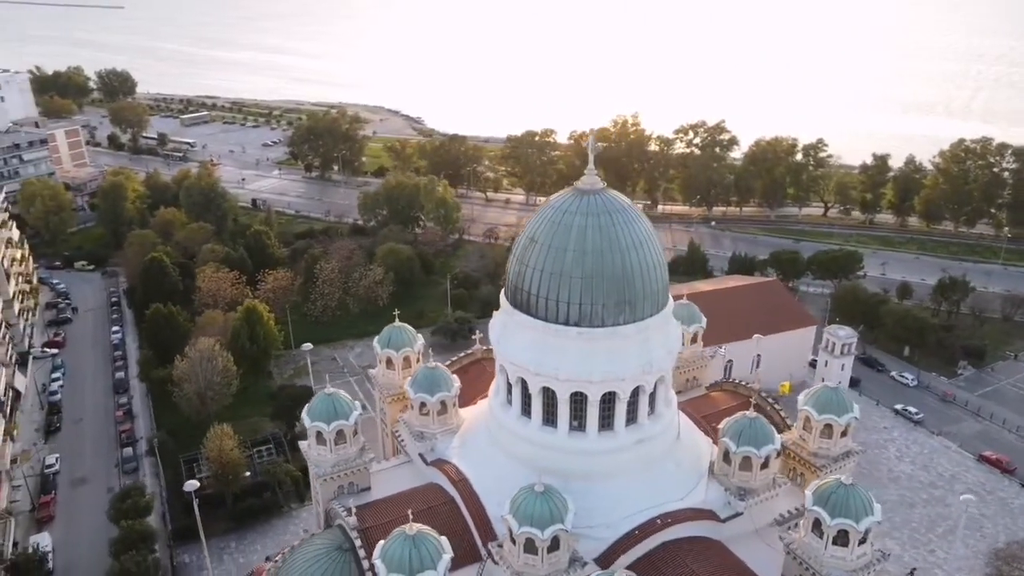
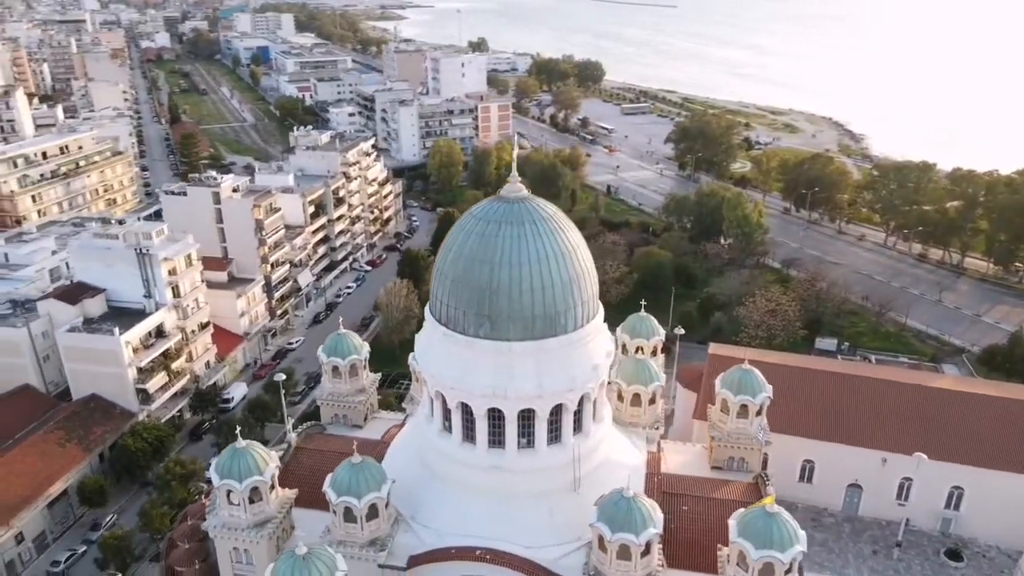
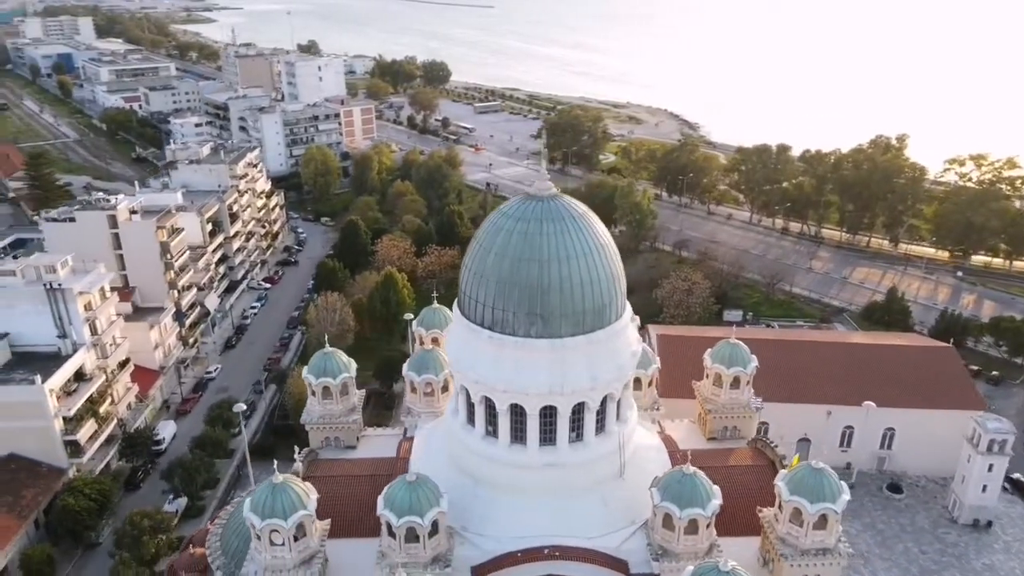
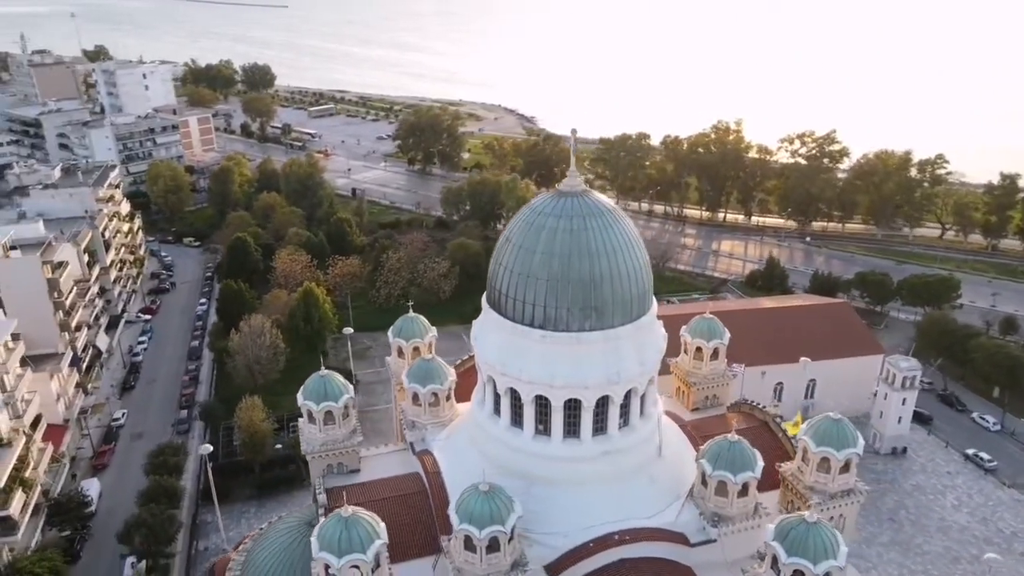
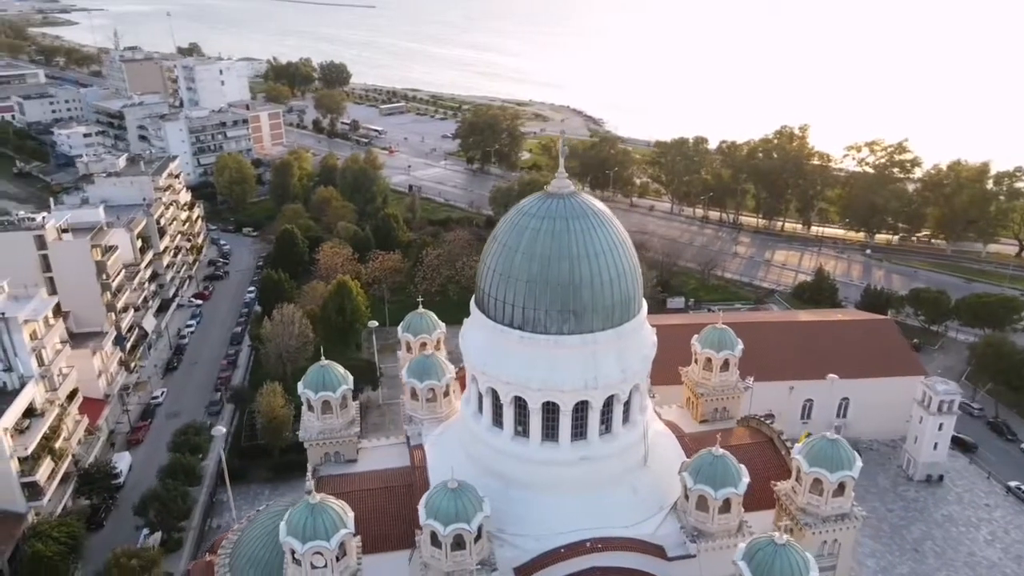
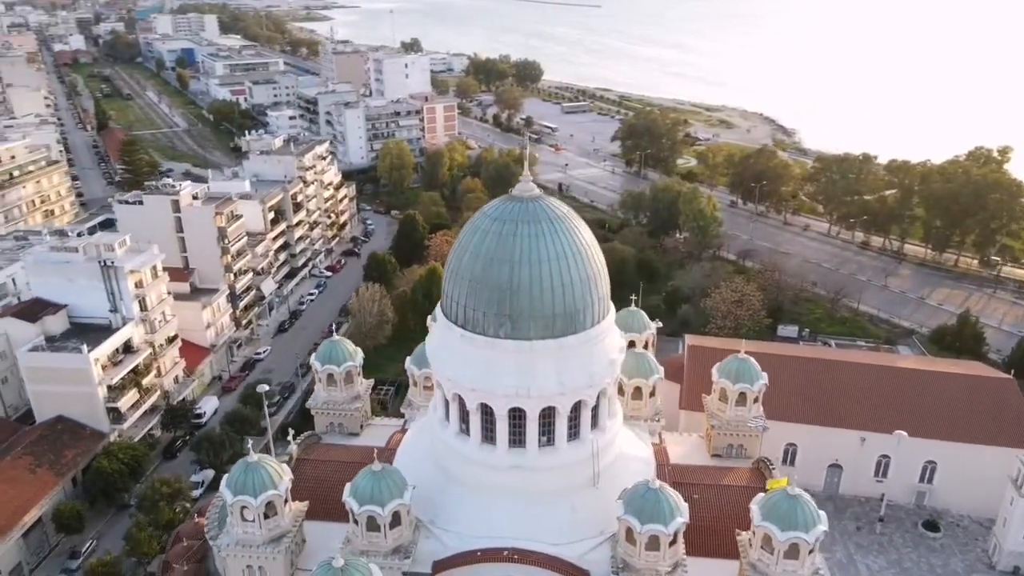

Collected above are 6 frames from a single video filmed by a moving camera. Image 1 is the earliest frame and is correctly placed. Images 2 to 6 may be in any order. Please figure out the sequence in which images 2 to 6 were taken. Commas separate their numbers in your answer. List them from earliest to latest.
4, 5, 3, 6, 2
